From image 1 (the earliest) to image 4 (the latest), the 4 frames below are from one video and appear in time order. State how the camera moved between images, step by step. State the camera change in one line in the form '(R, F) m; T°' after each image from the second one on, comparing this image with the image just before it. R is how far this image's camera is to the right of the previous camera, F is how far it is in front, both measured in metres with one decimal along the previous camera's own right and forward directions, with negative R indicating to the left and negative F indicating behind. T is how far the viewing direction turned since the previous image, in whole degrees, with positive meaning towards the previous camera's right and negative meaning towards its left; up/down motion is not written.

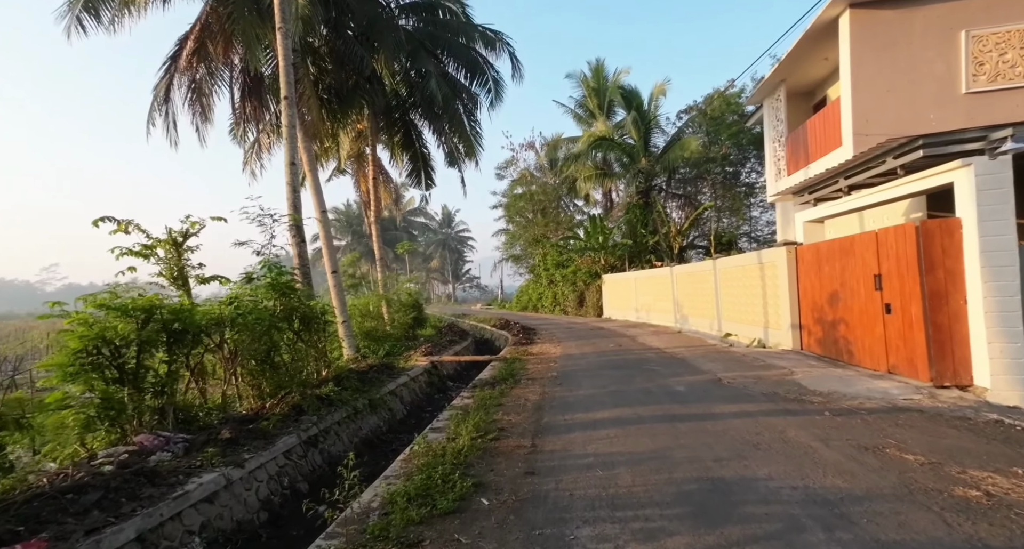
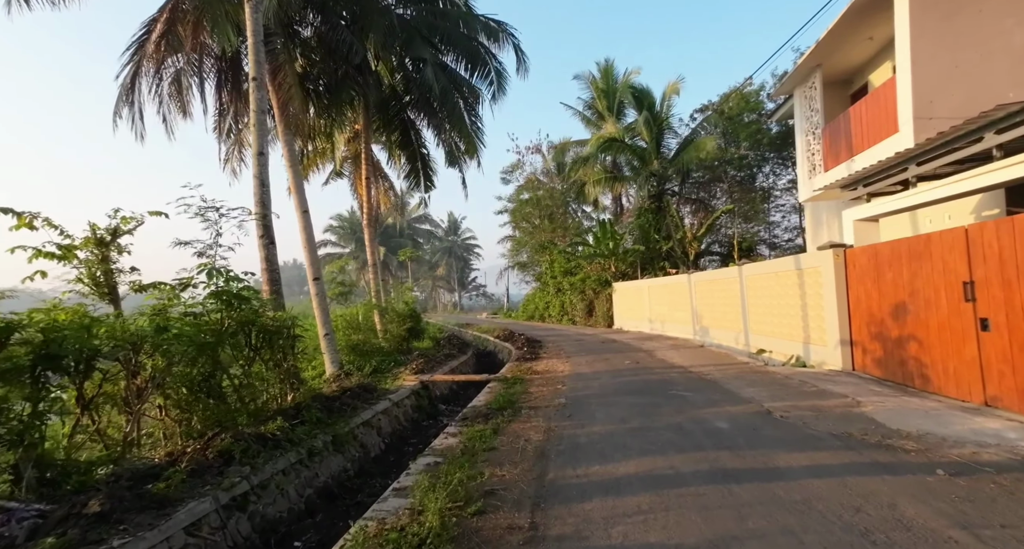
(+0.1, +1.5) m; -1°
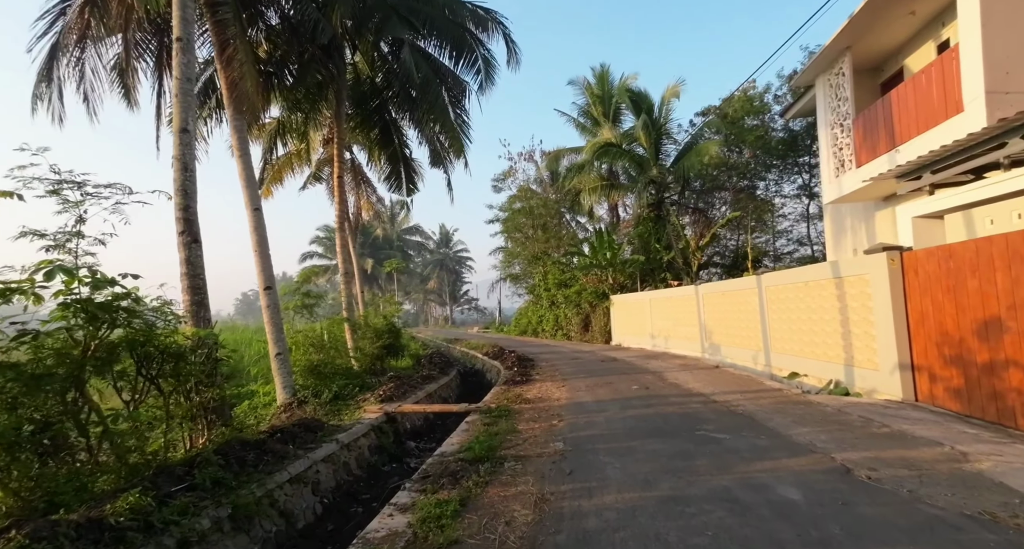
(+0.1, +1.7) m; +1°
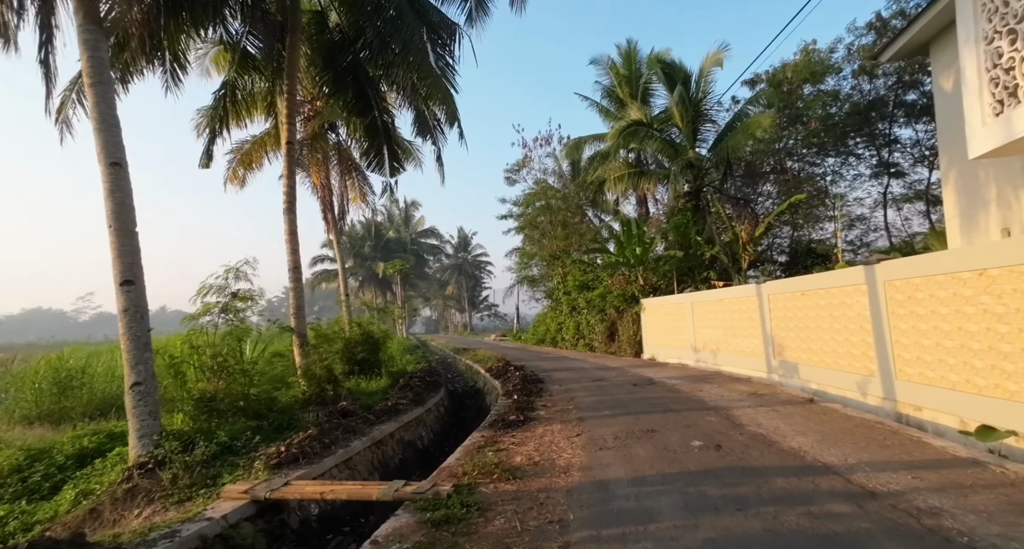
(+0.4, +3.8) m; -2°
